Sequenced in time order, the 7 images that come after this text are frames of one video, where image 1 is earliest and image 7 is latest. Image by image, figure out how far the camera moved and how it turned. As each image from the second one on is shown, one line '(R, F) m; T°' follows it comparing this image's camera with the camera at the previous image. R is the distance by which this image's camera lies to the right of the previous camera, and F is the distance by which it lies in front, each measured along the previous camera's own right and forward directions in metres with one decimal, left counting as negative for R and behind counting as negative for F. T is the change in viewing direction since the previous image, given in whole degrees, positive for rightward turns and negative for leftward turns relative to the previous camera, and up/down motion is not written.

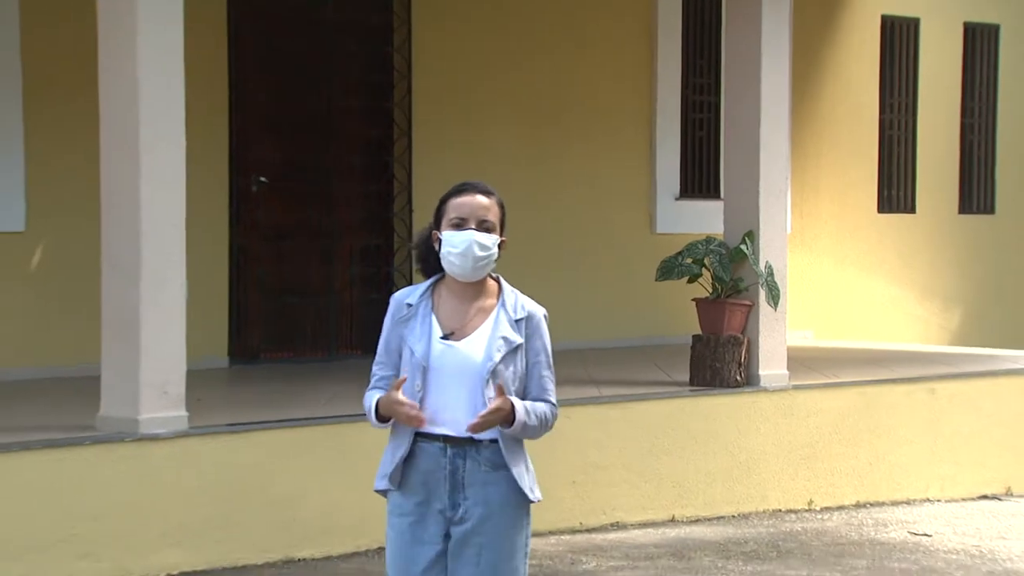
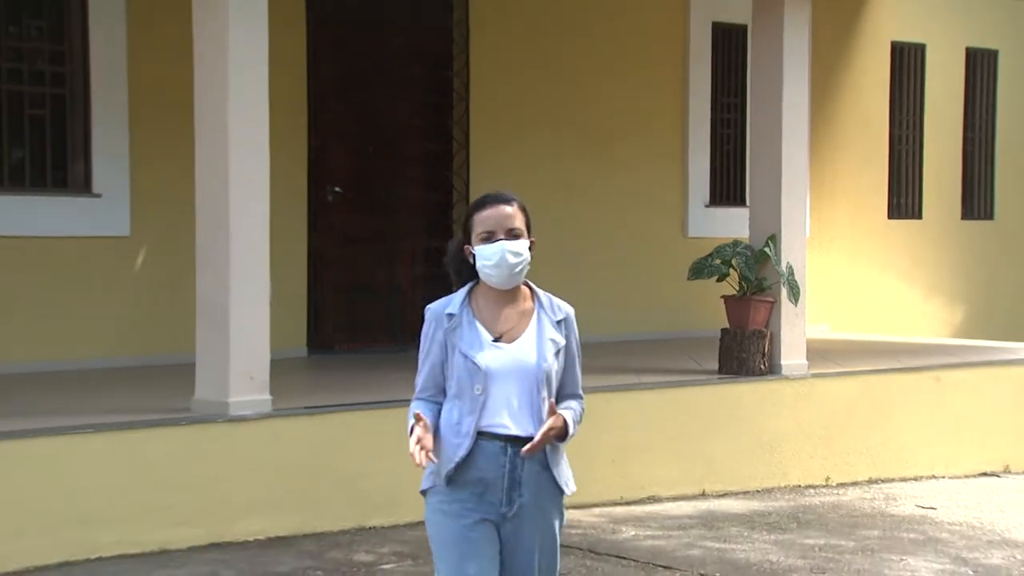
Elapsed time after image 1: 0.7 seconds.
(-0.1, -0.7) m; -1°
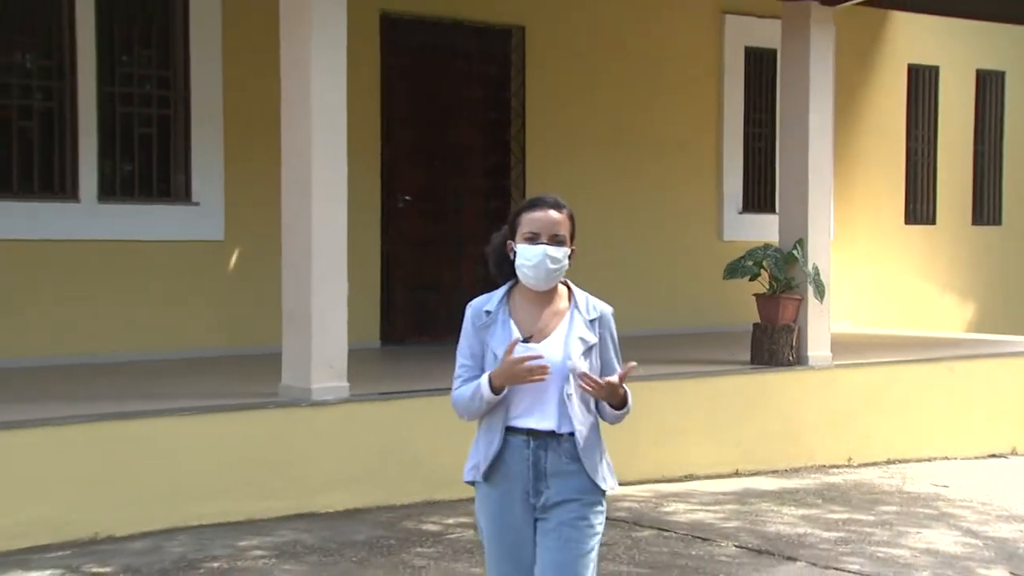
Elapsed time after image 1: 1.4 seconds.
(-0.1, -0.7) m; -2°
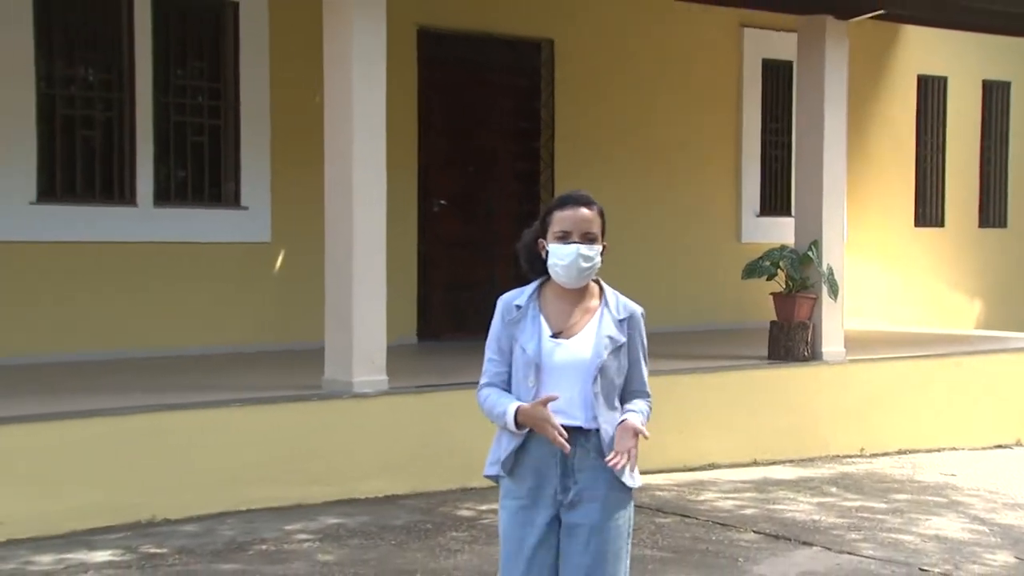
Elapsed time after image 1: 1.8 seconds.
(-0.1, -0.4) m; -1°
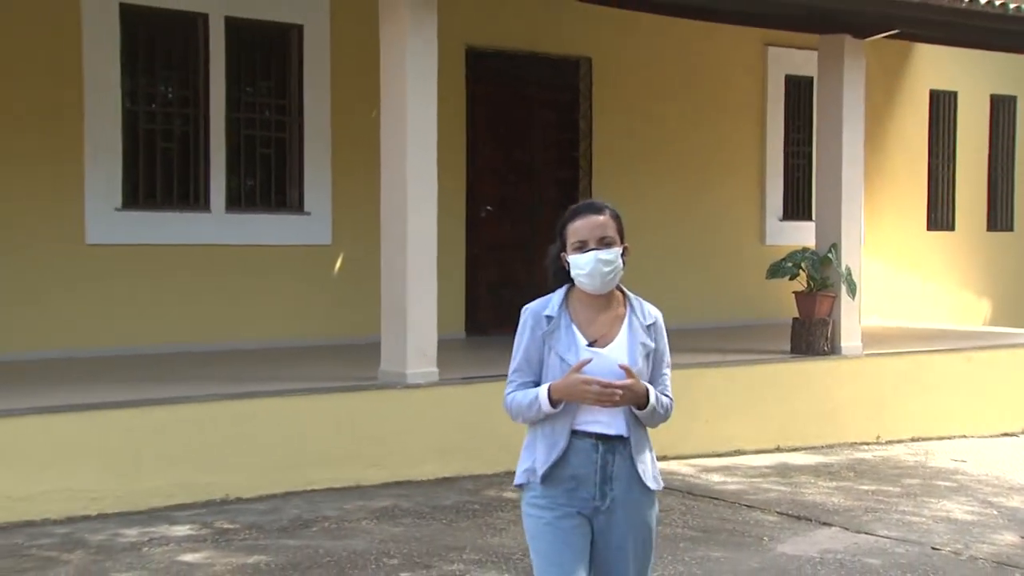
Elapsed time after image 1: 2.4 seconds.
(-0.1, -0.6) m; -1°
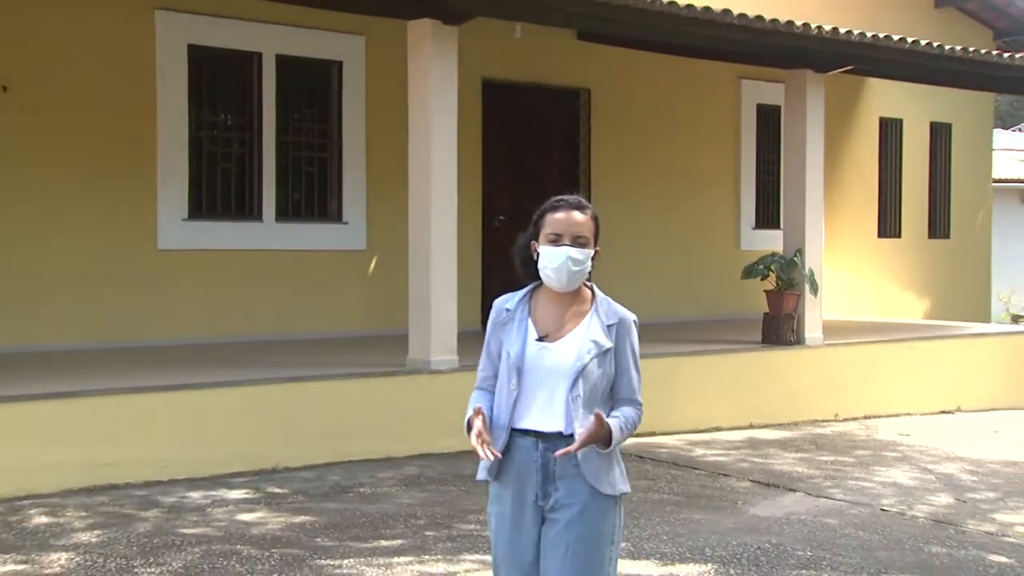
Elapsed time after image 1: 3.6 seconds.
(-0.1, -1.3) m; 0°
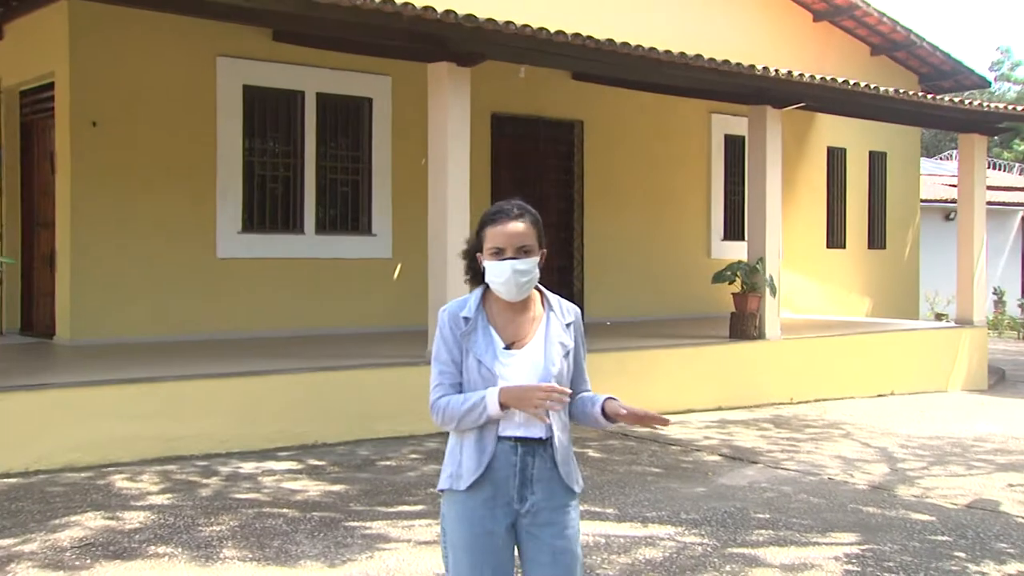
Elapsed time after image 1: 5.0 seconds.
(0.0, -1.6) m; 0°
